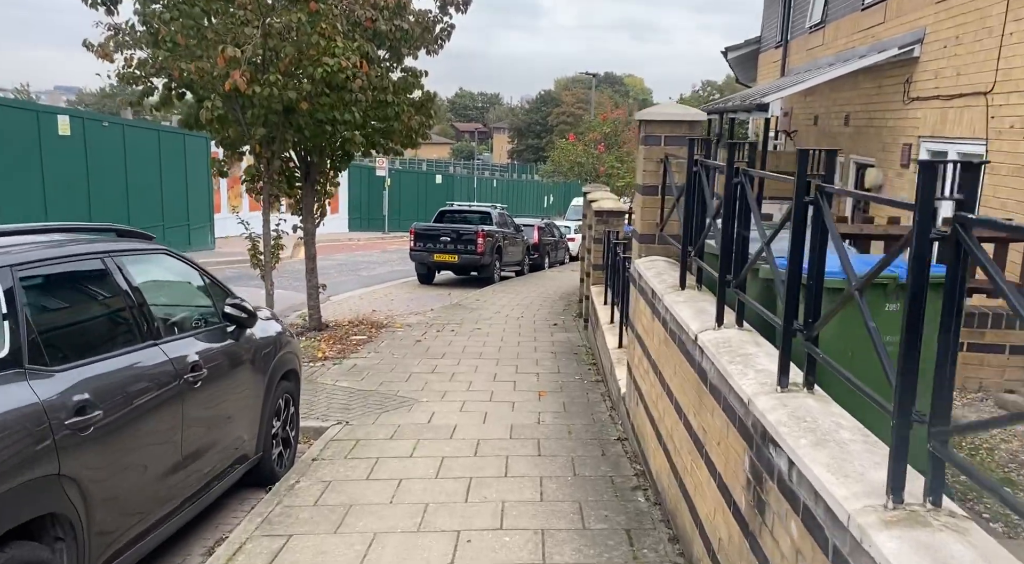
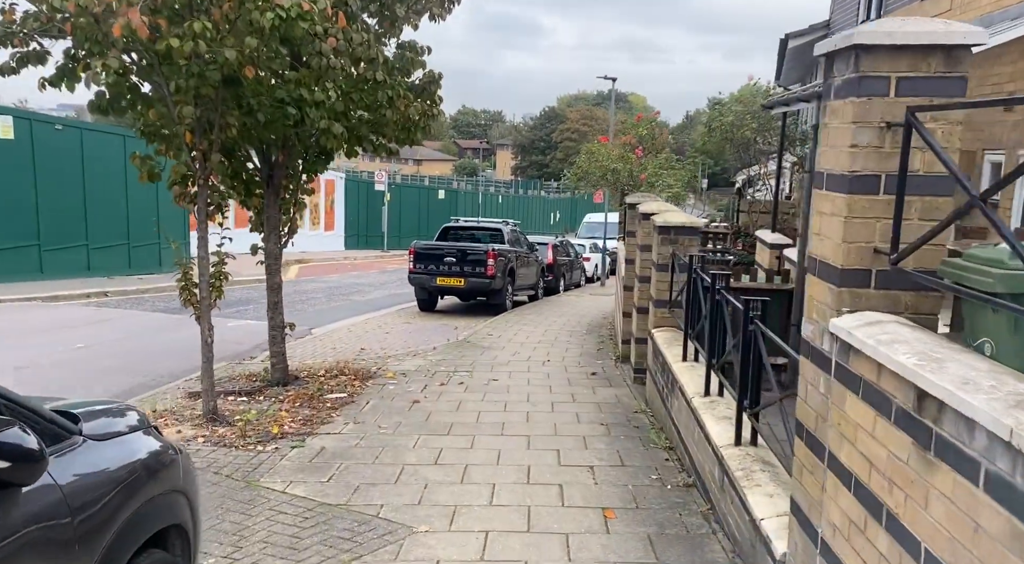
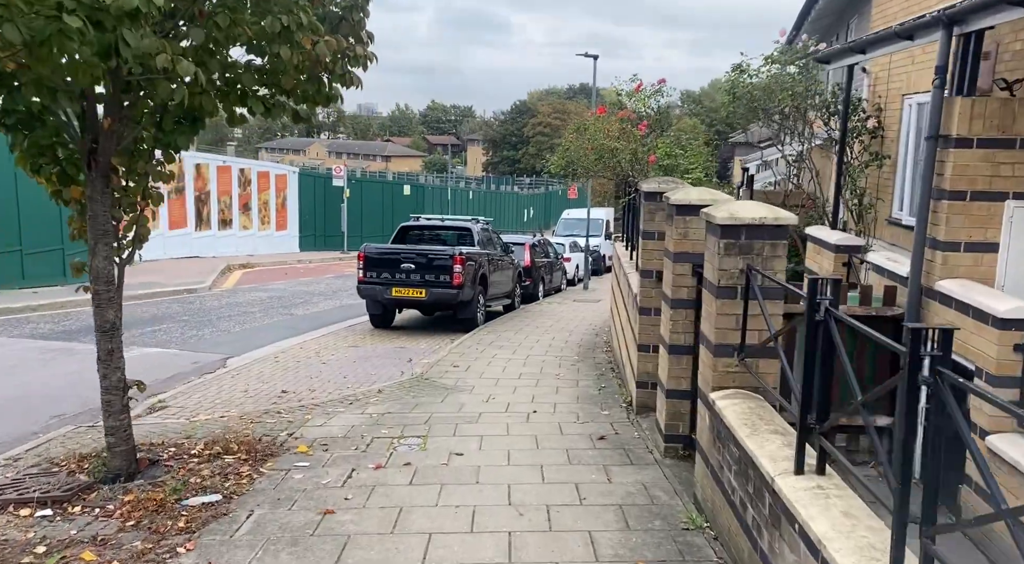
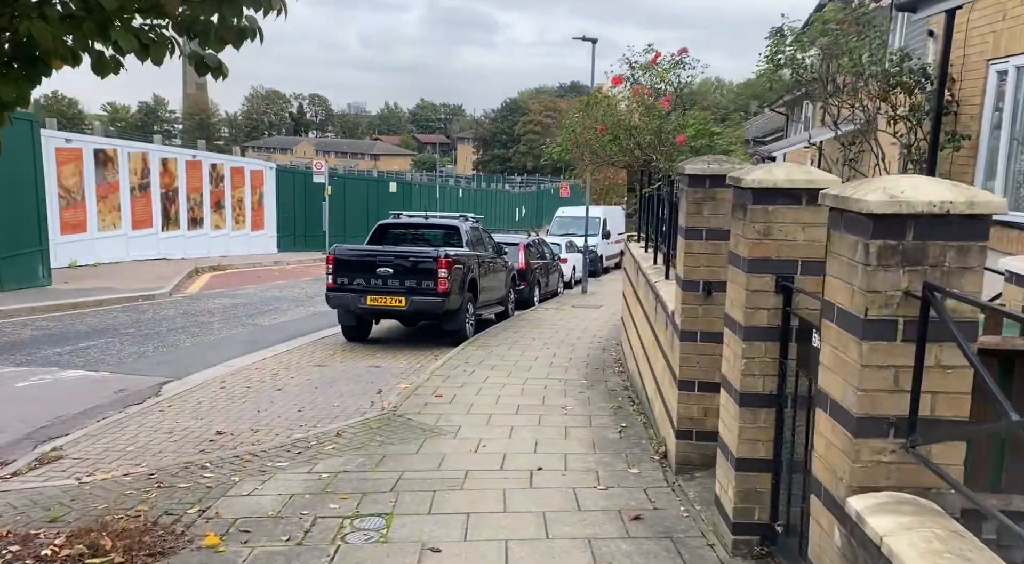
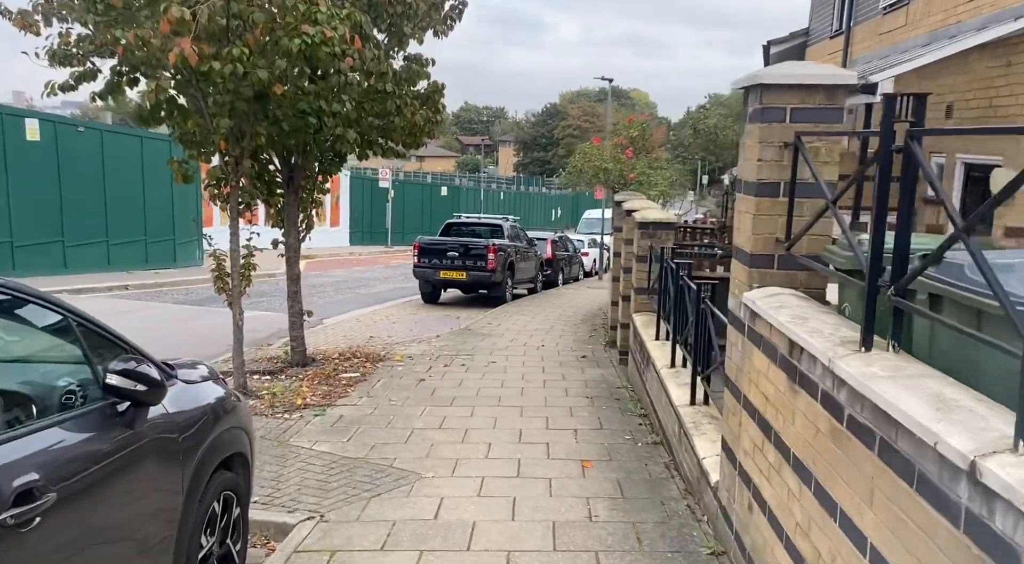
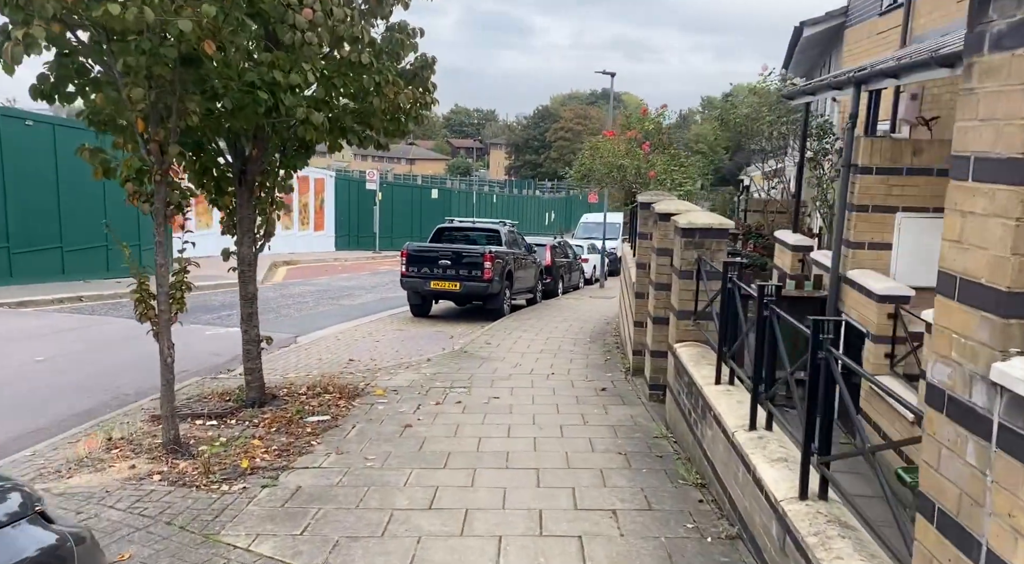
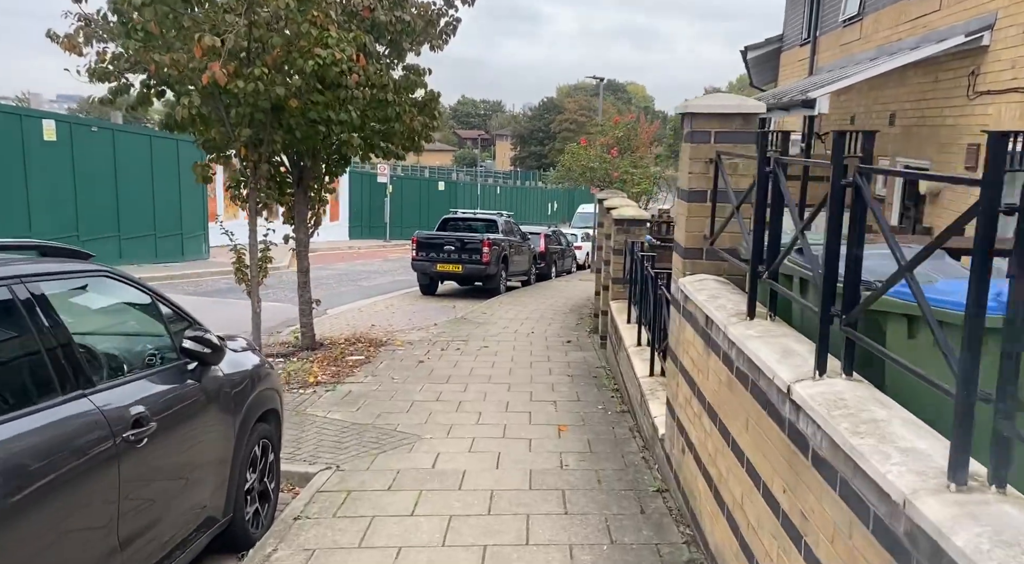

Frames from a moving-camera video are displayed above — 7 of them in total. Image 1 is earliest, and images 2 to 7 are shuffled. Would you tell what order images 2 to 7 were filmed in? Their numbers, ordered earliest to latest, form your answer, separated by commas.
7, 5, 2, 6, 3, 4
